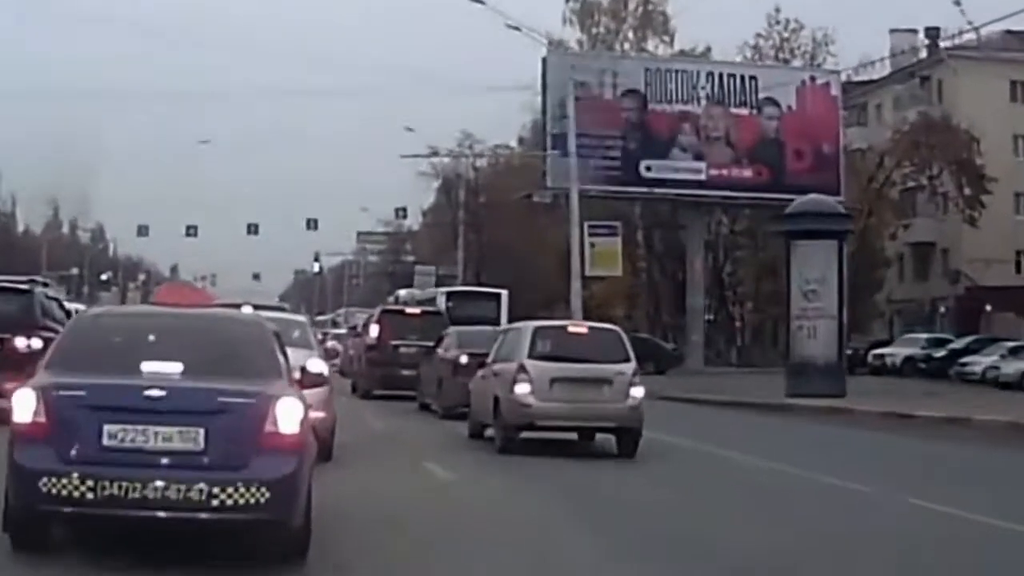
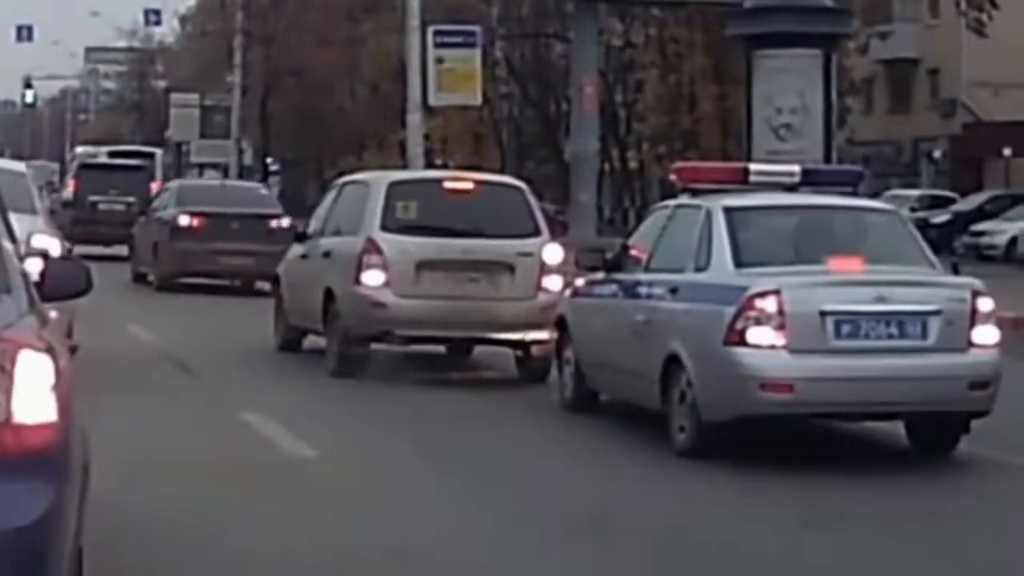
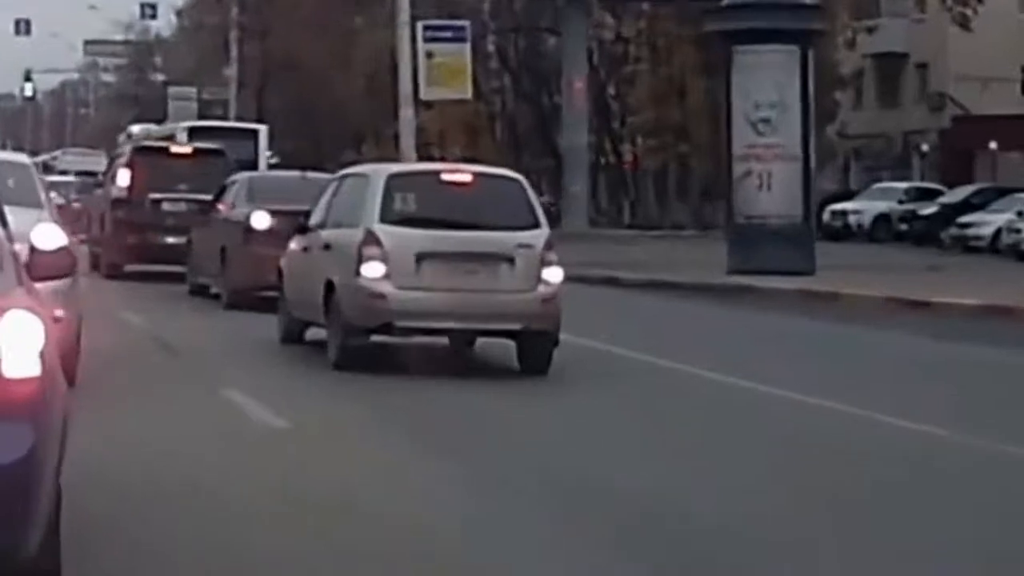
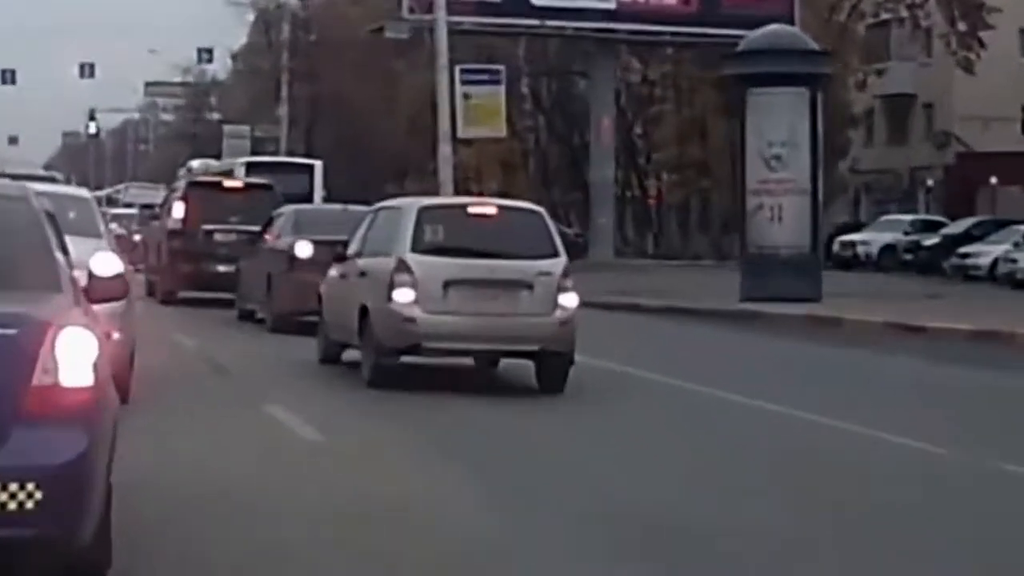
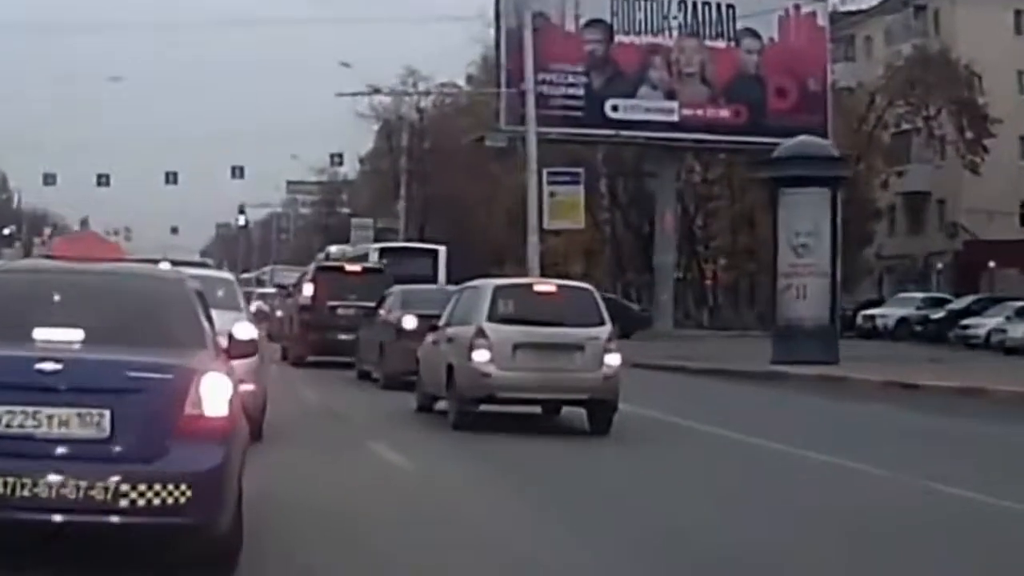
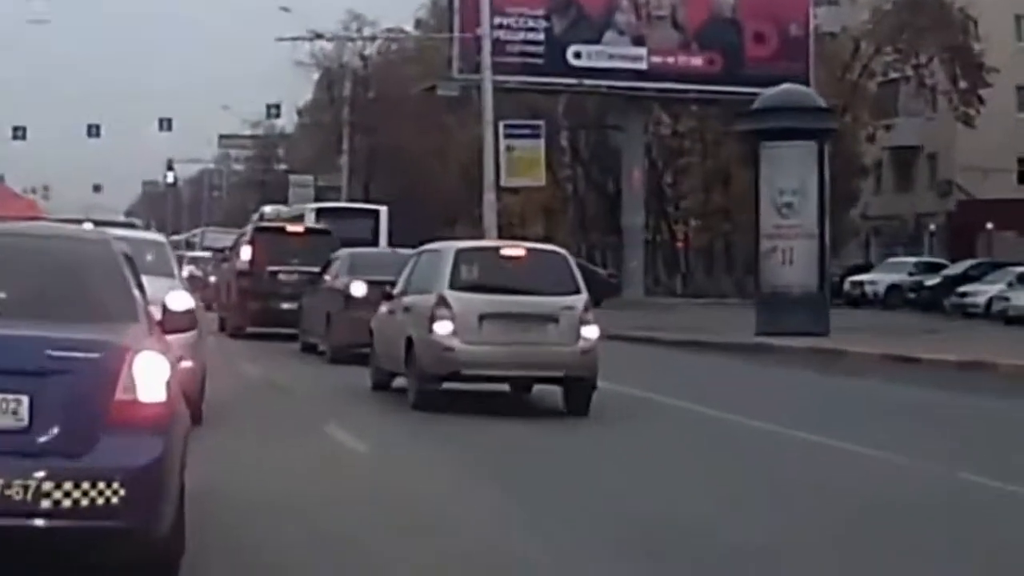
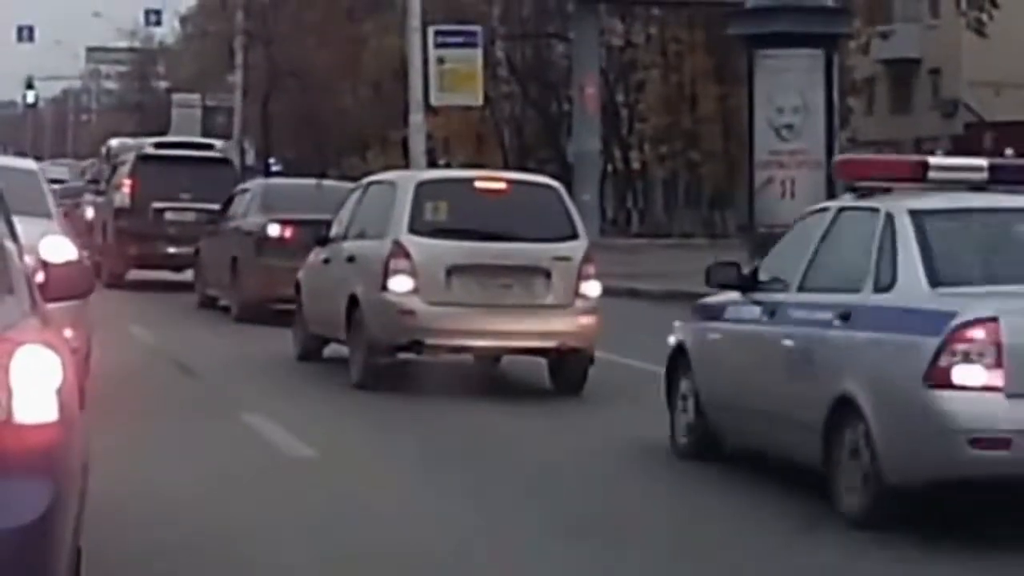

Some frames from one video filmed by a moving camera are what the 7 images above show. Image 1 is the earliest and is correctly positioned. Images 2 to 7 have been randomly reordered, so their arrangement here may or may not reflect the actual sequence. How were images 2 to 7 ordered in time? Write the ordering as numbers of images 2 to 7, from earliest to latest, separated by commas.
5, 6, 4, 3, 7, 2
